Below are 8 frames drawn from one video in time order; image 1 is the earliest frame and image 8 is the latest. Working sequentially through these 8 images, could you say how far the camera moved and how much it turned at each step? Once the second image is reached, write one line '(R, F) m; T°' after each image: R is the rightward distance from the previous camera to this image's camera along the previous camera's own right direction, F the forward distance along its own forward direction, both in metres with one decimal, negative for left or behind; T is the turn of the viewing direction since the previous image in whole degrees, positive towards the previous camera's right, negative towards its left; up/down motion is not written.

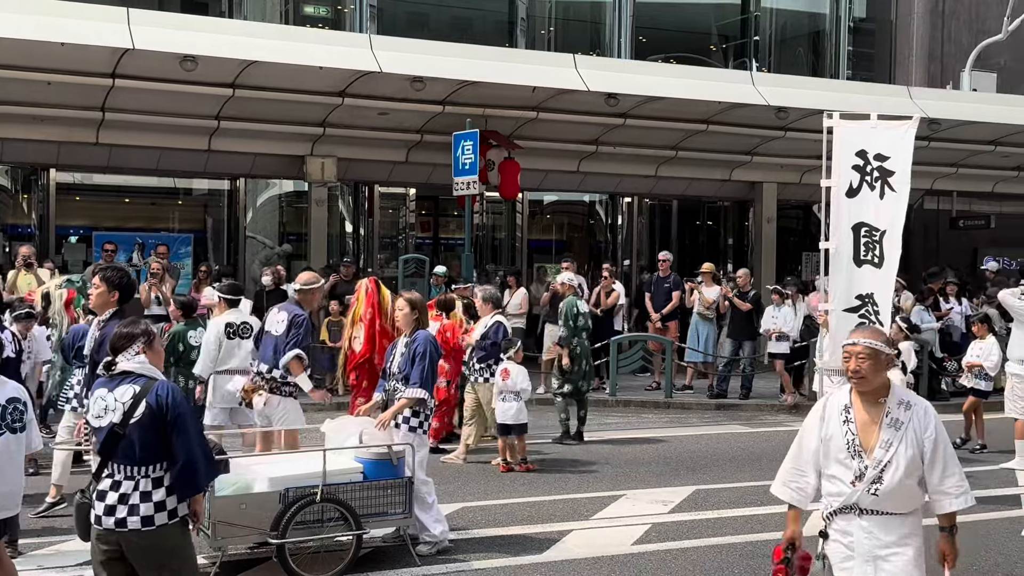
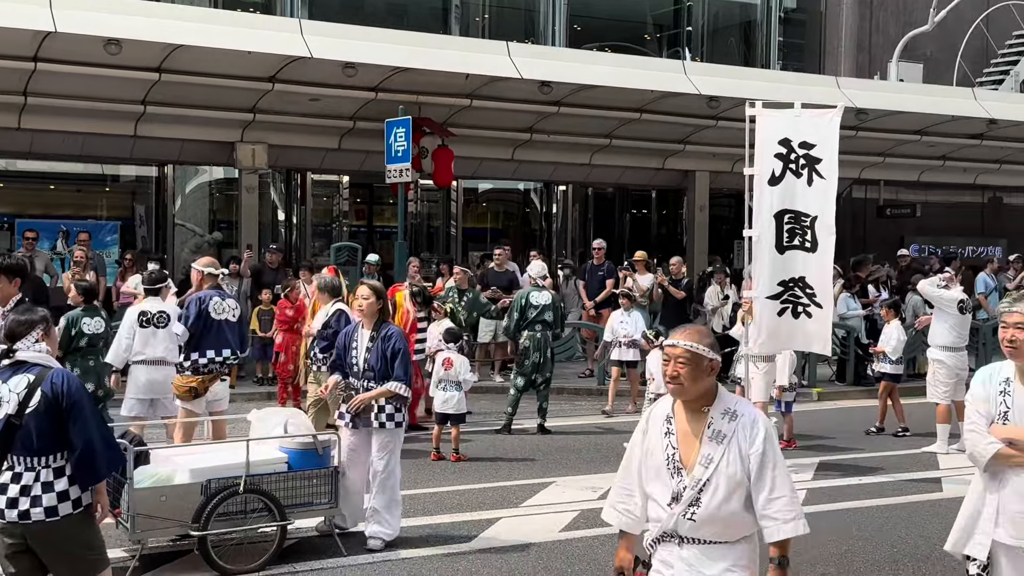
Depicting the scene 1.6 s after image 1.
(+0.1, 0.0) m; +3°
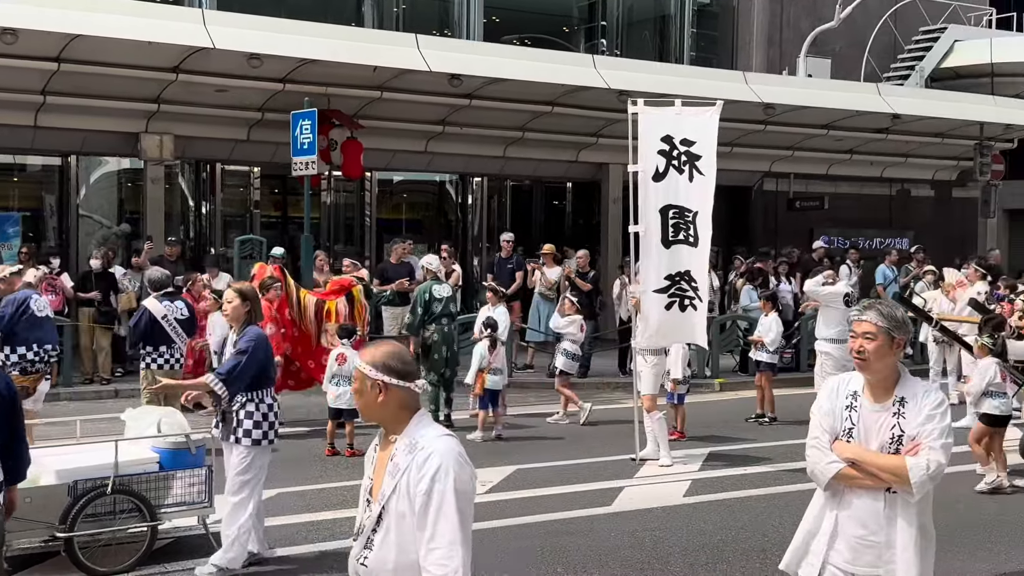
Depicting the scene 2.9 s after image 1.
(+0.3, -0.1) m; +3°
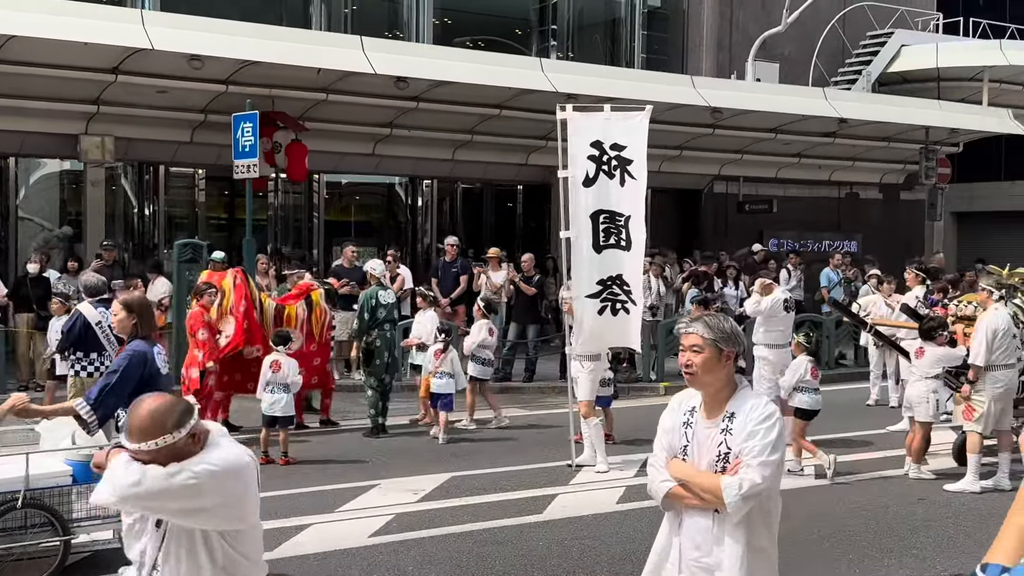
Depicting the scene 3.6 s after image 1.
(+0.2, +0.1) m; +2°
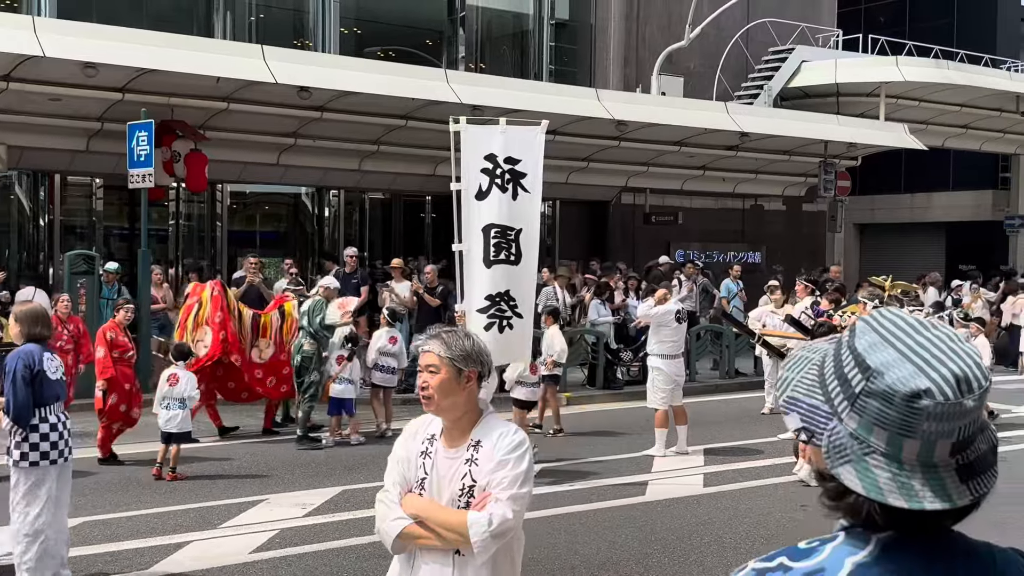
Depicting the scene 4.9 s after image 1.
(+0.2, 0.0) m; +4°
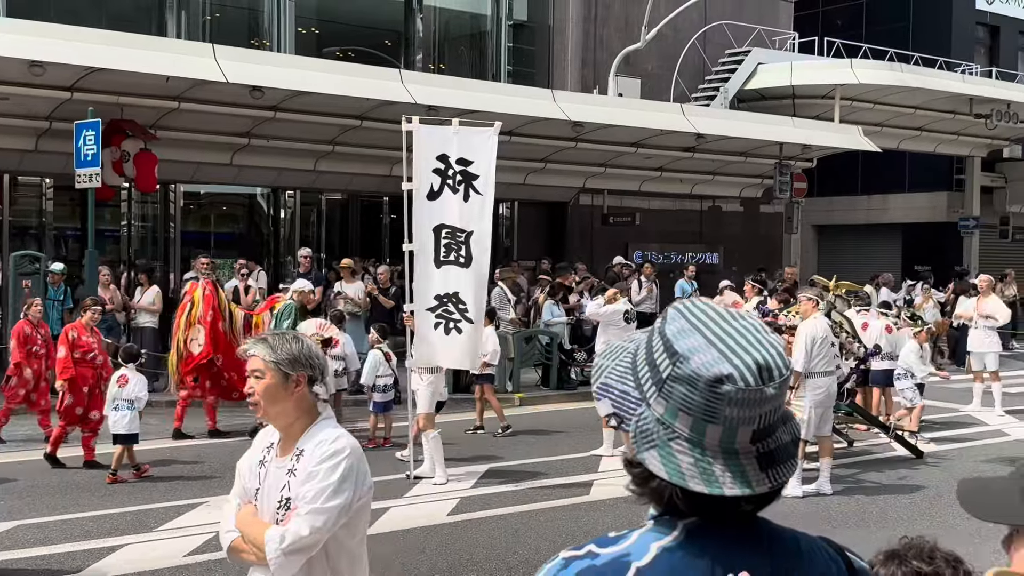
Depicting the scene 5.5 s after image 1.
(+0.2, 0.0) m; +2°
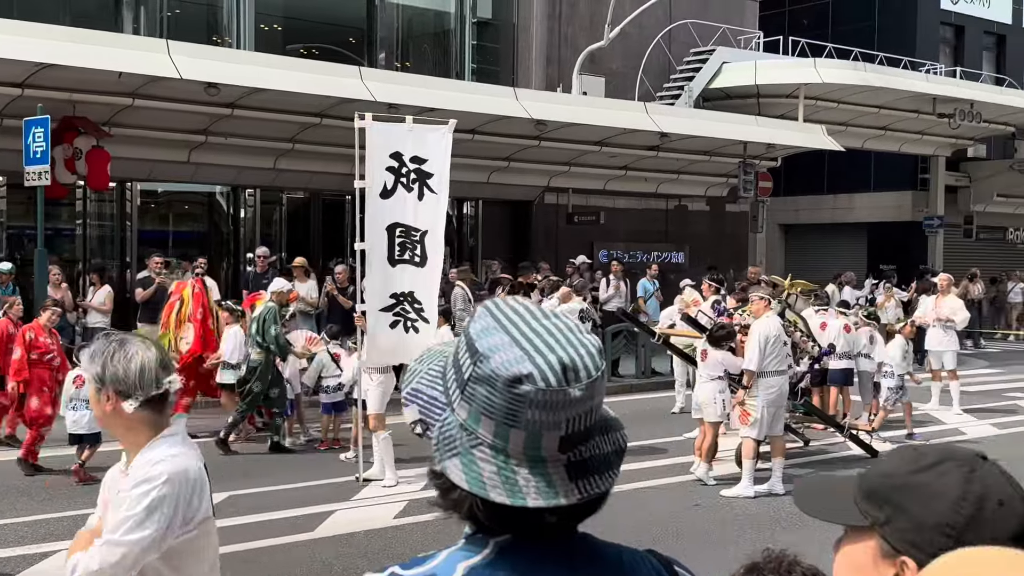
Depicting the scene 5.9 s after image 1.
(+0.2, +0.1) m; +1°
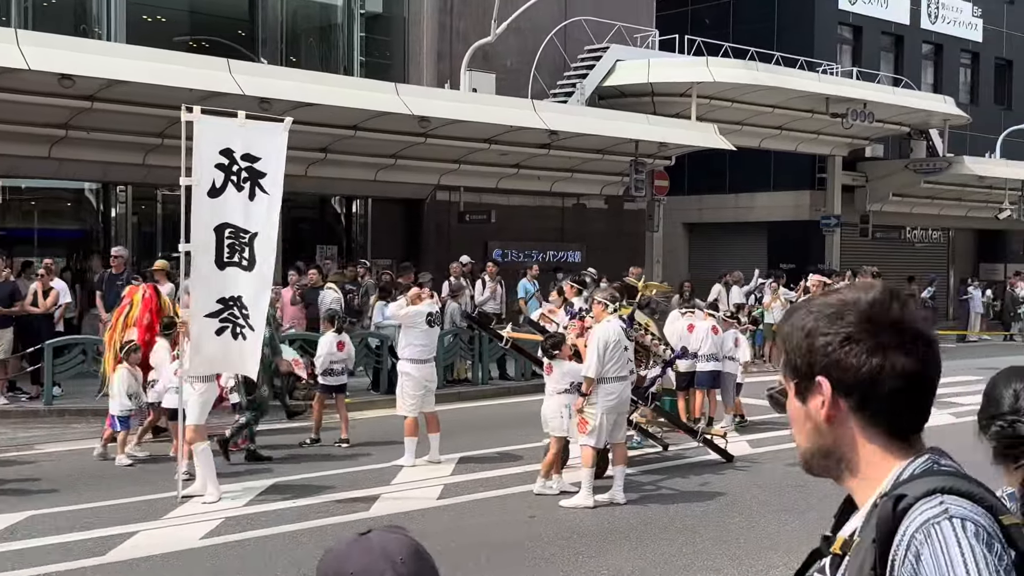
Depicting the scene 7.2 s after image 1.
(+0.7, +0.3) m; +4°
